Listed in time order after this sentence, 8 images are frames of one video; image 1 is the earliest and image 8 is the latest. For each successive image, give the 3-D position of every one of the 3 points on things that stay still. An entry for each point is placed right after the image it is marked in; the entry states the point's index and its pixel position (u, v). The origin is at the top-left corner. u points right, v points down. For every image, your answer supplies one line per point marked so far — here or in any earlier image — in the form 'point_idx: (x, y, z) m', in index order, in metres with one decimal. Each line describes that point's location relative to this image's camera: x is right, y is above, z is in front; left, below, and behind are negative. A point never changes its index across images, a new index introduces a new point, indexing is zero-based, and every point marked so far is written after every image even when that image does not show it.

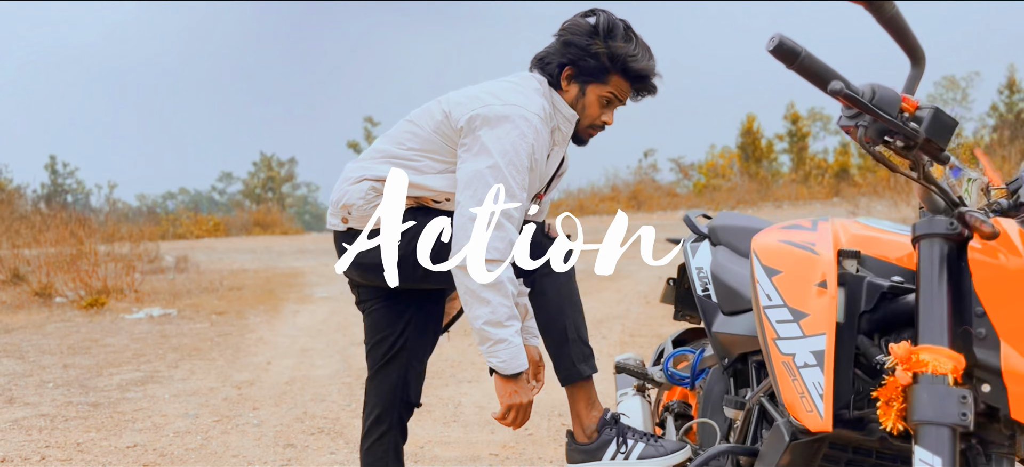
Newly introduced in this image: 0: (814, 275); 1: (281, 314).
0: (+0.4, -0.1, +1.2) m
1: (-1.7, -0.6, +6.3) m
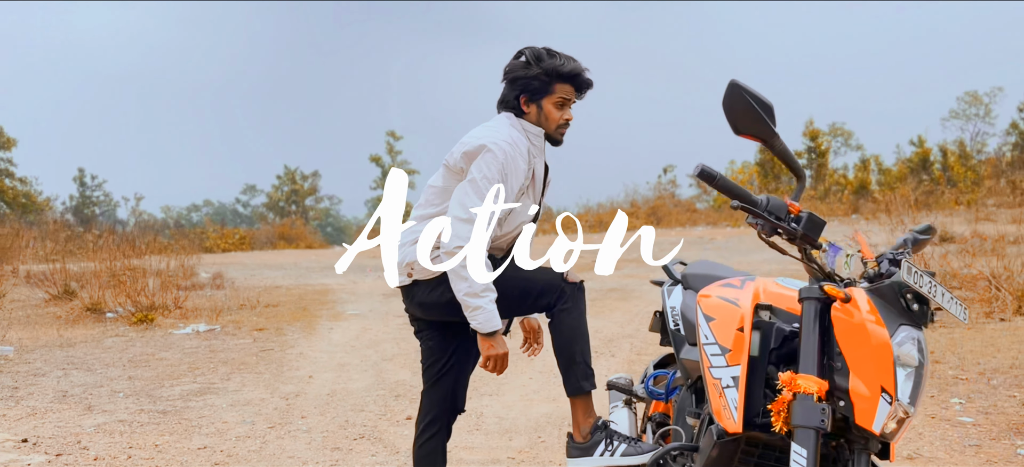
0: (+0.4, -0.2, +1.7) m
1: (-1.6, -0.8, +6.8) m
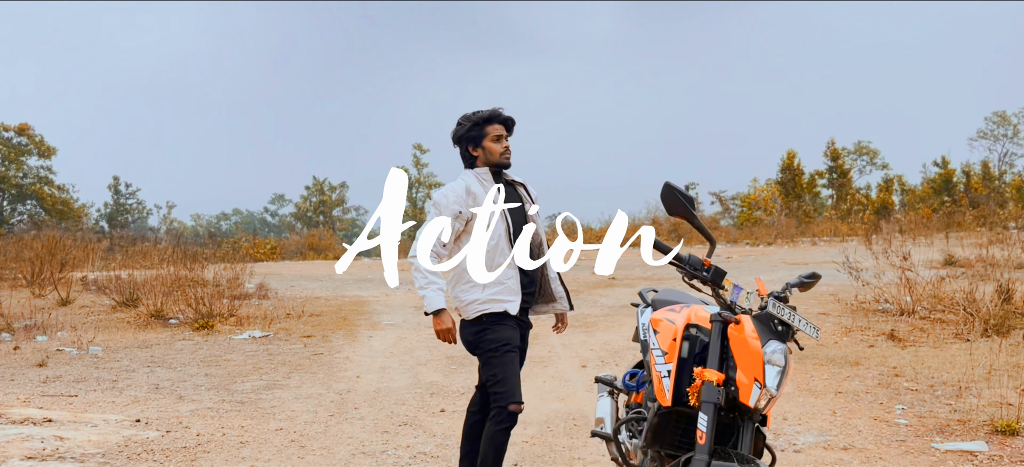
0: (+0.5, -0.3, +2.6) m
1: (-1.4, -0.9, +7.7) m
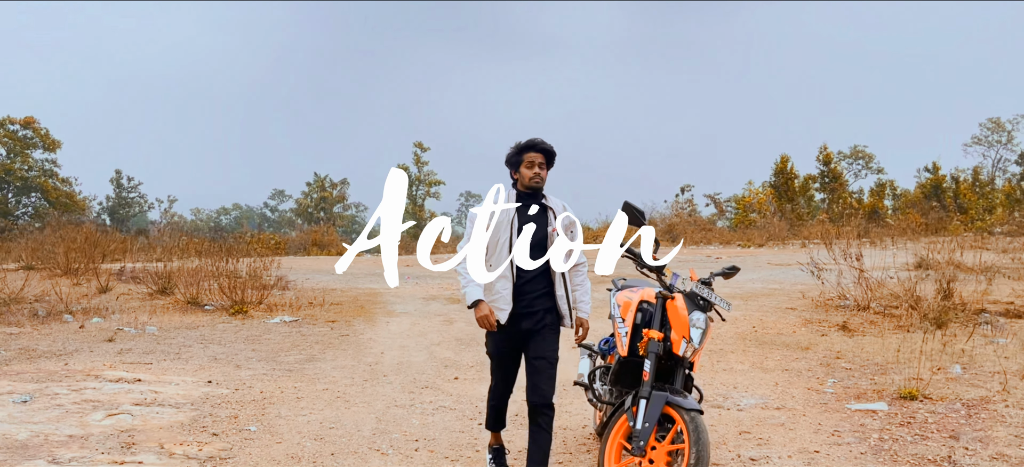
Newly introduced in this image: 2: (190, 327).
0: (+0.5, -0.3, +3.6) m
1: (-1.4, -0.9, +8.8) m
2: (-3.1, -0.9, +8.2) m
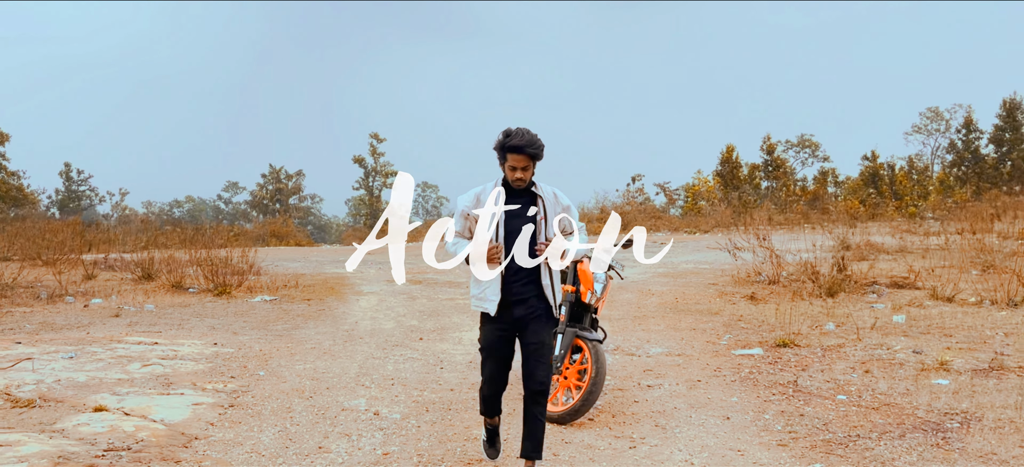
0: (+0.2, -0.2, +4.9) m
1: (-1.9, -0.8, +10.0) m
2: (-3.6, -0.8, +9.3) m
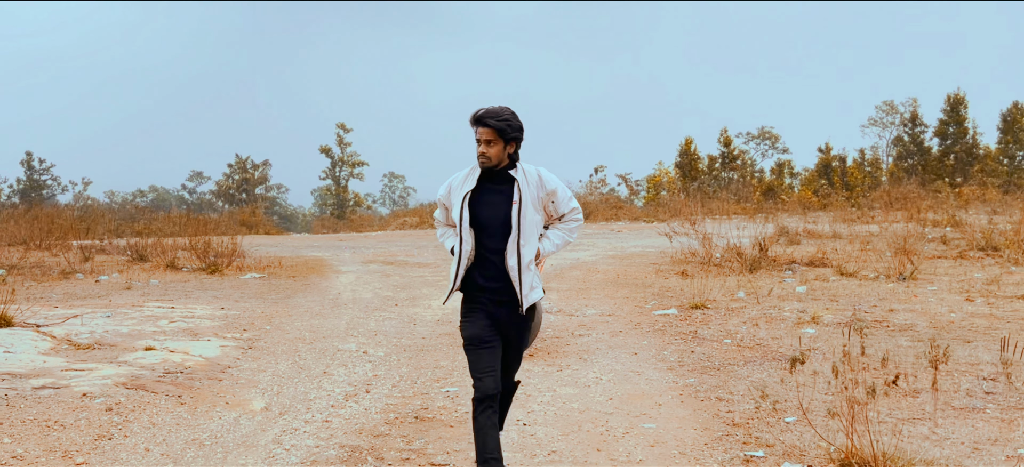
0: (-0.1, -0.1, +6.2) m
1: (-2.4, -0.6, +11.2) m
2: (-4.0, -0.6, +10.5) m
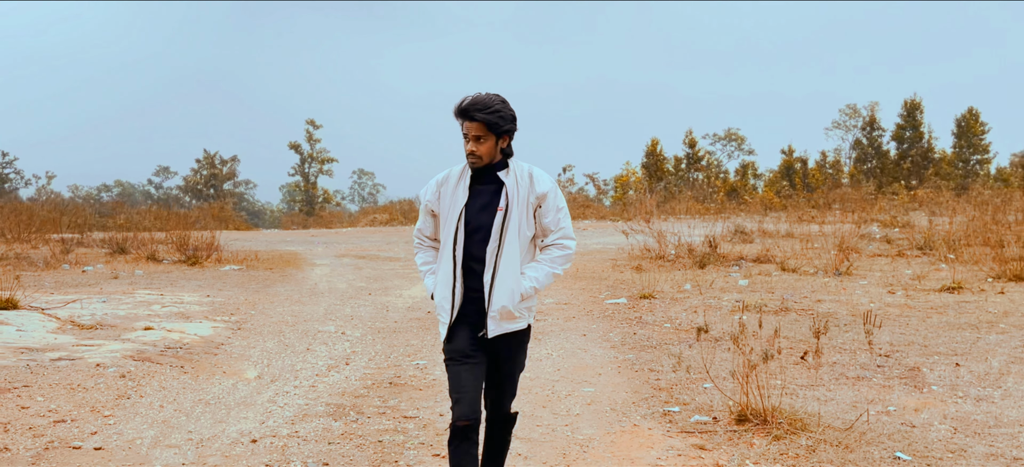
0: (-0.4, 0.0, +6.9) m
1: (-2.9, -0.5, +11.8) m
2: (-4.5, -0.5, +11.1) m
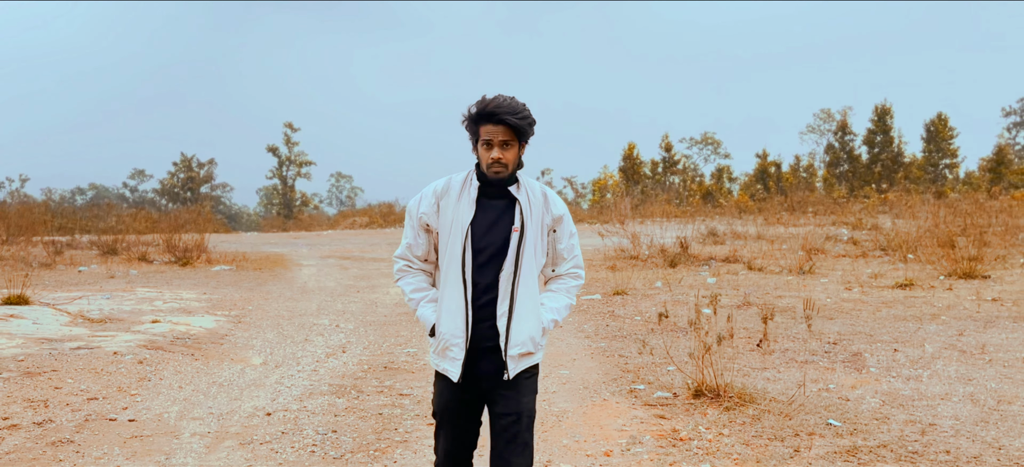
0: (-0.5, 0.0, +7.5) m
1: (-3.1, -0.5, +12.3) m
2: (-4.8, -0.5, +11.5) m
